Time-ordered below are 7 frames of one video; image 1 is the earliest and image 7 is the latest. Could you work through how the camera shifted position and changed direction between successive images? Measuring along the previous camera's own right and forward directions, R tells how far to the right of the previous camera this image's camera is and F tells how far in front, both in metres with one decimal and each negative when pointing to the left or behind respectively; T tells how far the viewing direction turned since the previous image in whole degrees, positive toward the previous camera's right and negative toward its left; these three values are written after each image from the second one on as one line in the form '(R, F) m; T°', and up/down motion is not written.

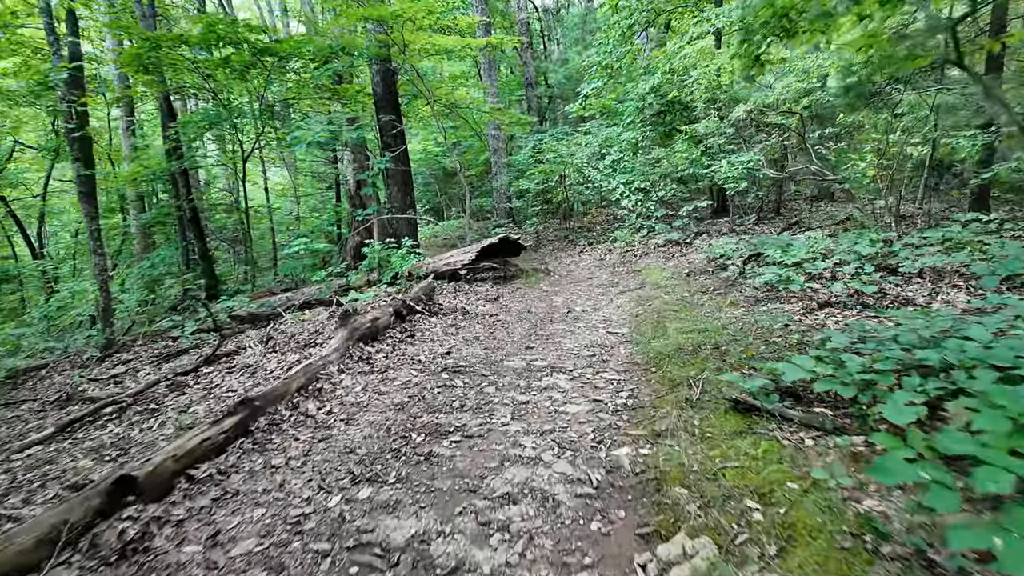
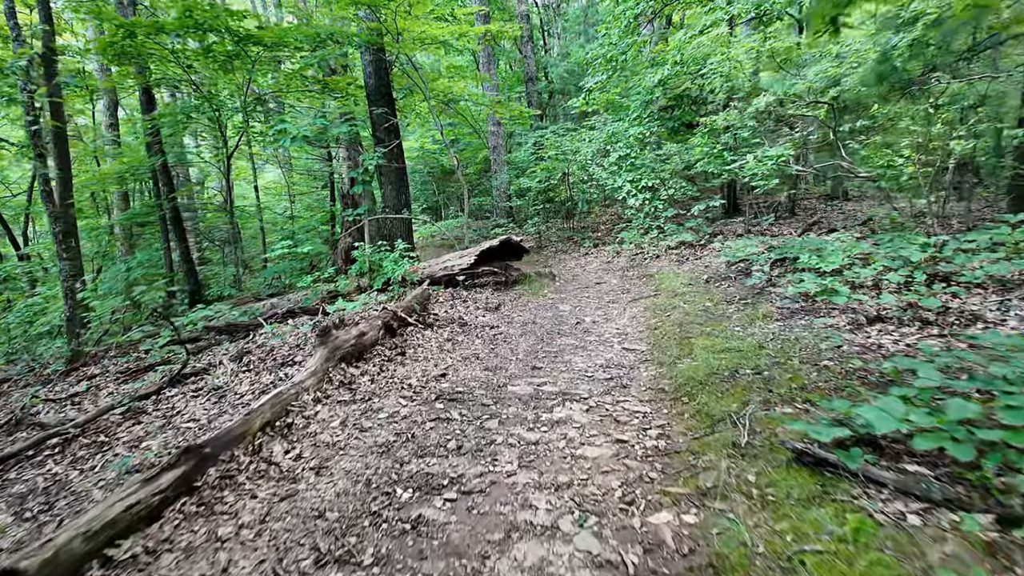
(0.0, +0.6) m; 0°
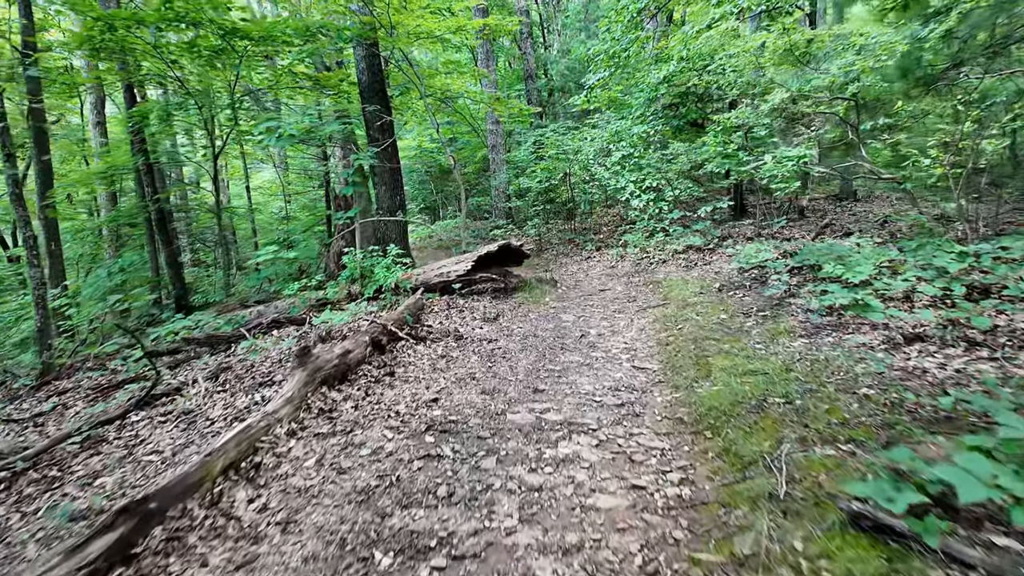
(0.0, +0.4) m; 0°
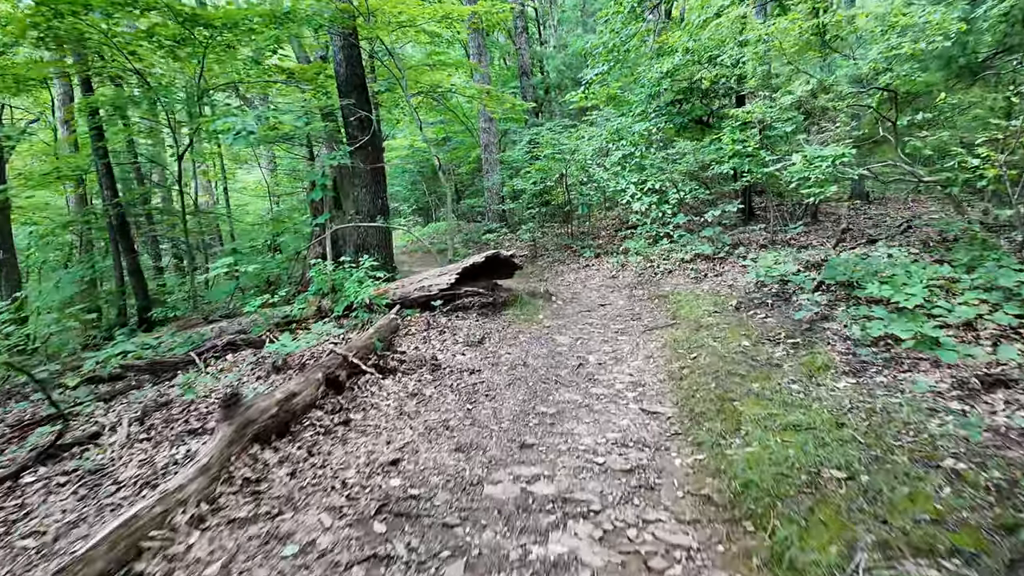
(+0.1, +0.8) m; 0°
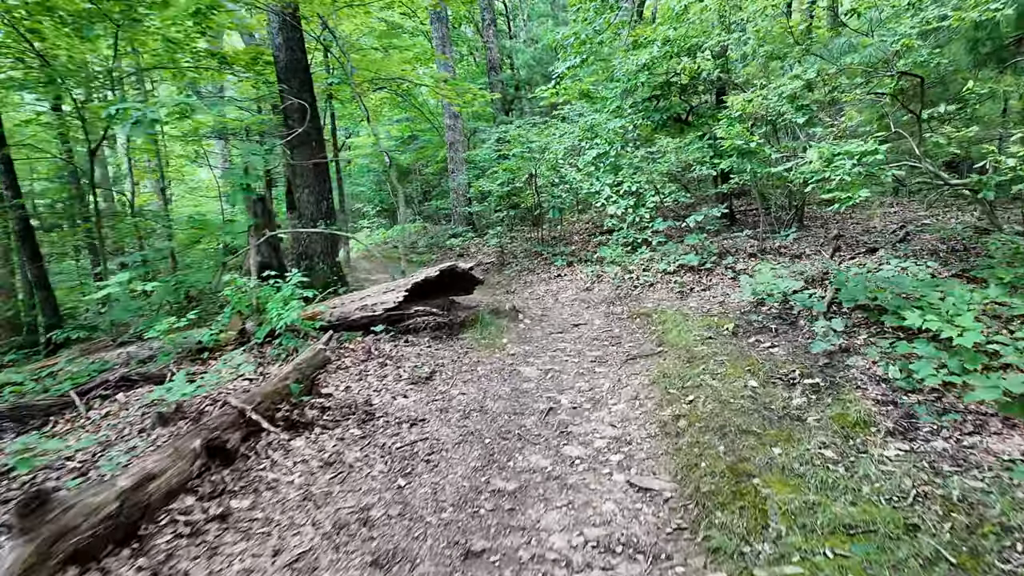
(+0.1, +1.0) m; +3°
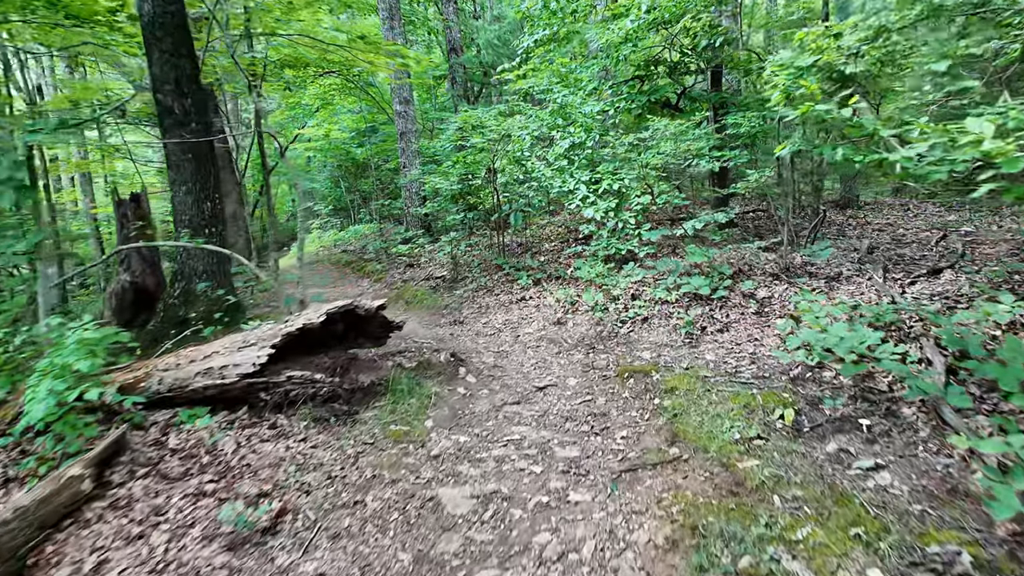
(+0.3, +2.0) m; +3°
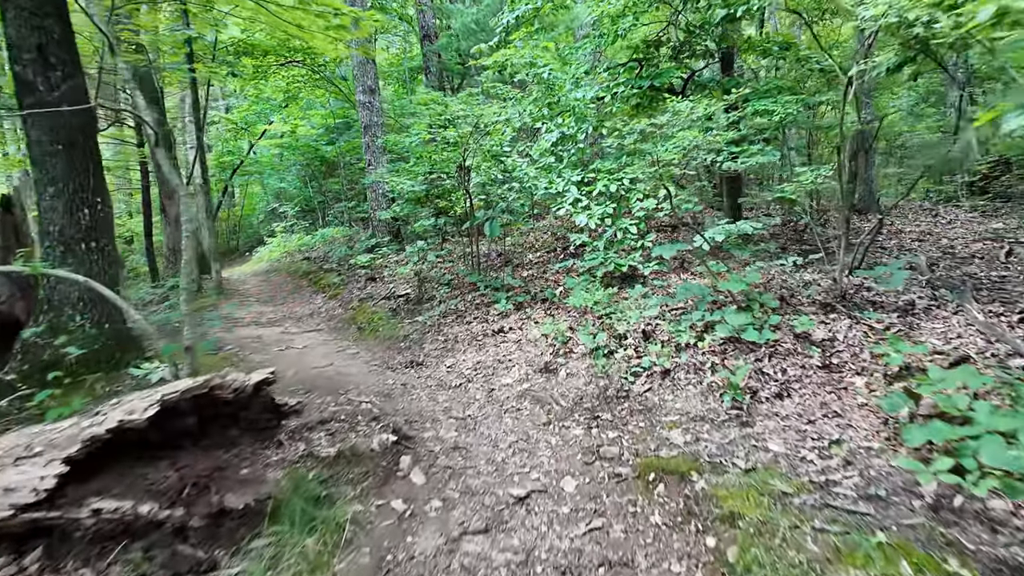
(+0.1, +1.4) m; +2°
